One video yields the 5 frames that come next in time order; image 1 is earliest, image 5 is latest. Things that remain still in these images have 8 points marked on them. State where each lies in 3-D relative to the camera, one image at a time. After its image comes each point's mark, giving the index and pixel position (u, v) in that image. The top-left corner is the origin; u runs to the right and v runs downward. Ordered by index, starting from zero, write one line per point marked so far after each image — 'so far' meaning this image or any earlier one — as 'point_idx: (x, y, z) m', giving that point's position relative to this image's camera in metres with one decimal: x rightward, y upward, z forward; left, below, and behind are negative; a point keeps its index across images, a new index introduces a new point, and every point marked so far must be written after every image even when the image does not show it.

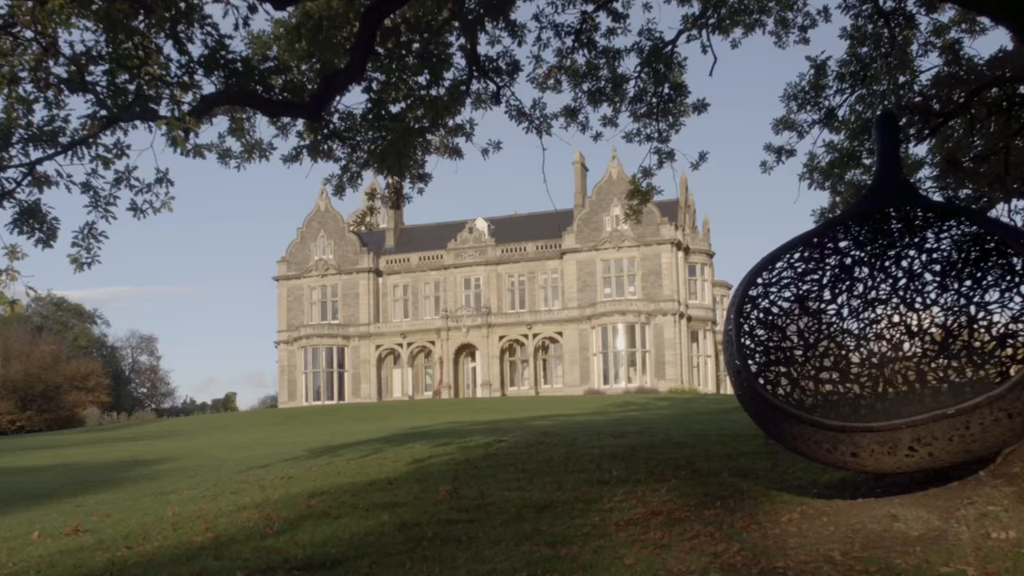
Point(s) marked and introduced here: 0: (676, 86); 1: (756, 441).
0: (+2.4, +3.0, +15.1) m
1: (+3.2, -2.0, +13.3) m
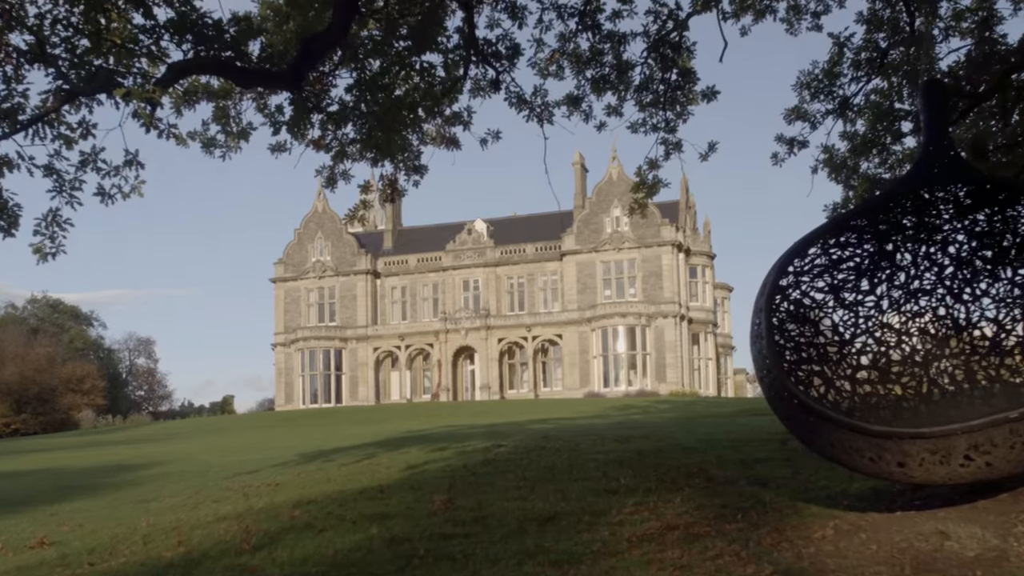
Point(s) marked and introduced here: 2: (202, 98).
0: (+2.4, +3.0, +14.3) m
1: (+3.2, -1.9, +12.6) m
2: (-4.0, +2.4, +13.3) m
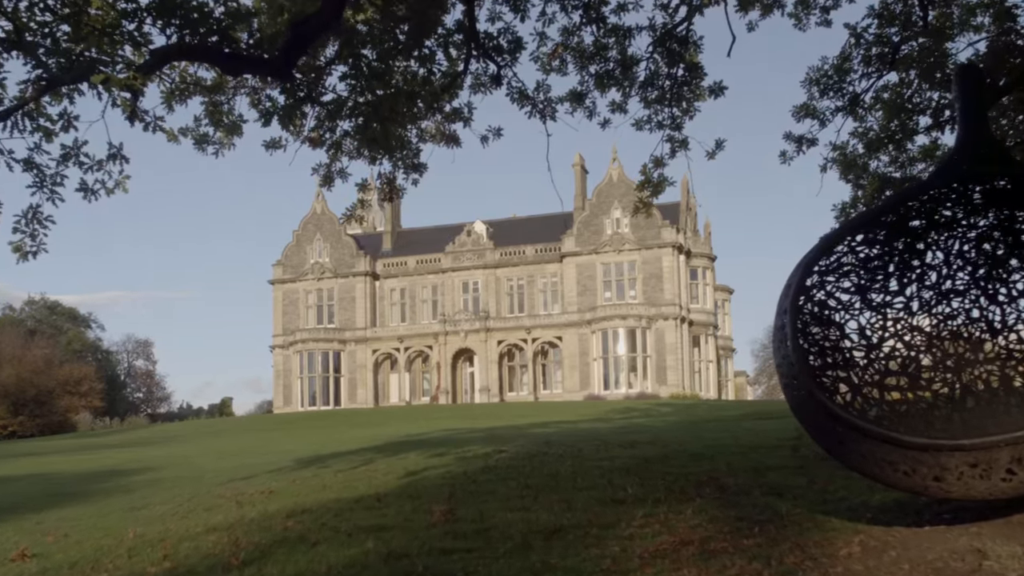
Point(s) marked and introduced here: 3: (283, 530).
0: (+2.4, +3.0, +13.9) m
1: (+3.2, -2.0, +12.2) m
2: (-4.0, +2.4, +12.8) m
3: (-2.1, -2.2, +9.2) m
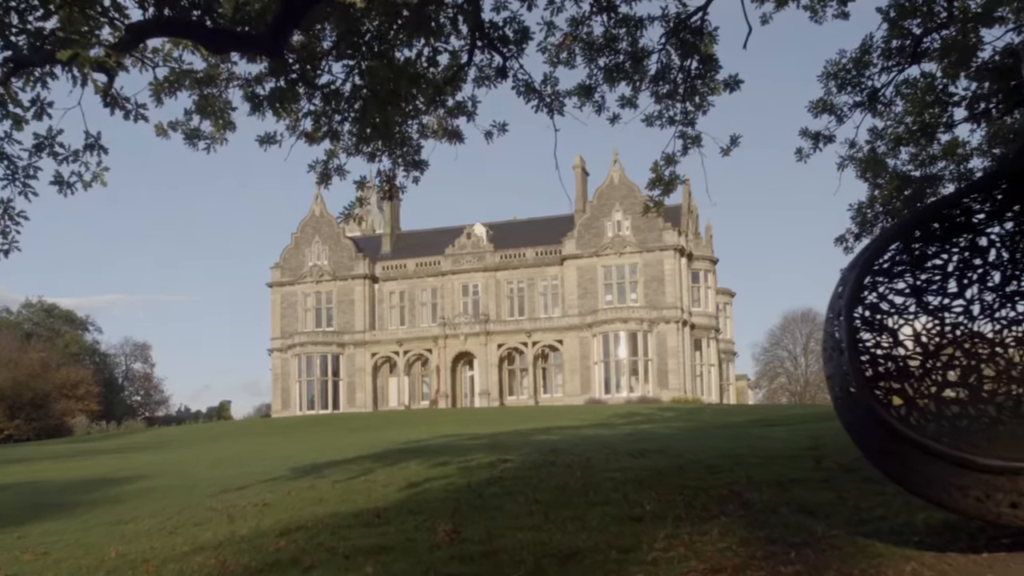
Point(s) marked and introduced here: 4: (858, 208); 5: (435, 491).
0: (+2.5, +3.0, +13.3) m
1: (+3.3, -2.0, +11.5) m
2: (-3.9, +2.4, +12.2) m
3: (-2.0, -2.2, +8.5) m
4: (+5.9, +1.4, +17.4) m
5: (-0.9, -2.3, +11.6) m
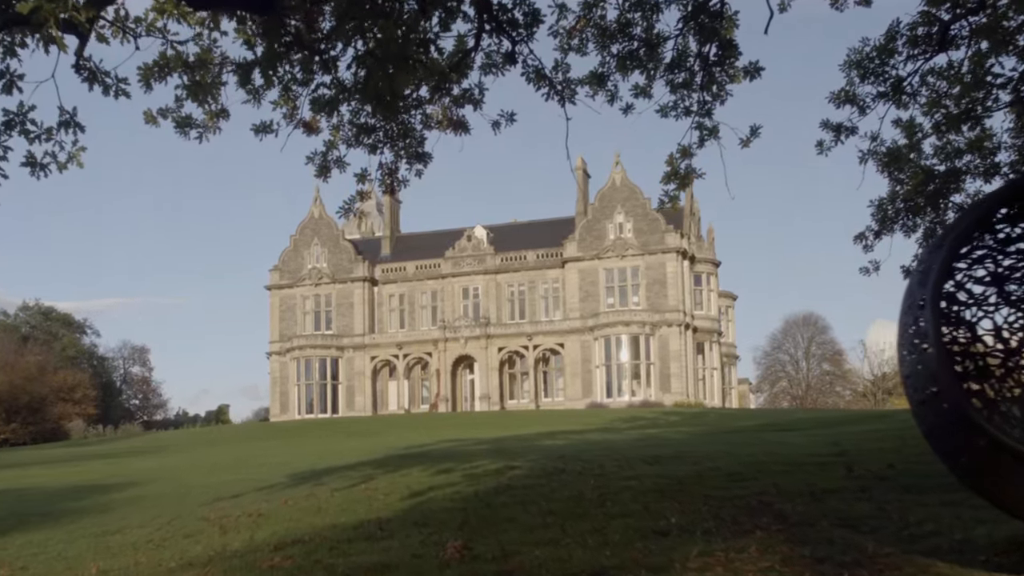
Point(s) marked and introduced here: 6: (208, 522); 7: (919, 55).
0: (+2.6, +3.0, +12.7) m
1: (+3.4, -2.0, +10.9) m
2: (-3.8, +2.4, +11.6) m
3: (-1.9, -2.1, +7.9) m
4: (+6.0, +1.4, +16.7) m
5: (-0.7, -2.3, +10.9) m
6: (-3.3, -2.6, +11.2) m
7: (+5.5, +3.2, +13.8) m
